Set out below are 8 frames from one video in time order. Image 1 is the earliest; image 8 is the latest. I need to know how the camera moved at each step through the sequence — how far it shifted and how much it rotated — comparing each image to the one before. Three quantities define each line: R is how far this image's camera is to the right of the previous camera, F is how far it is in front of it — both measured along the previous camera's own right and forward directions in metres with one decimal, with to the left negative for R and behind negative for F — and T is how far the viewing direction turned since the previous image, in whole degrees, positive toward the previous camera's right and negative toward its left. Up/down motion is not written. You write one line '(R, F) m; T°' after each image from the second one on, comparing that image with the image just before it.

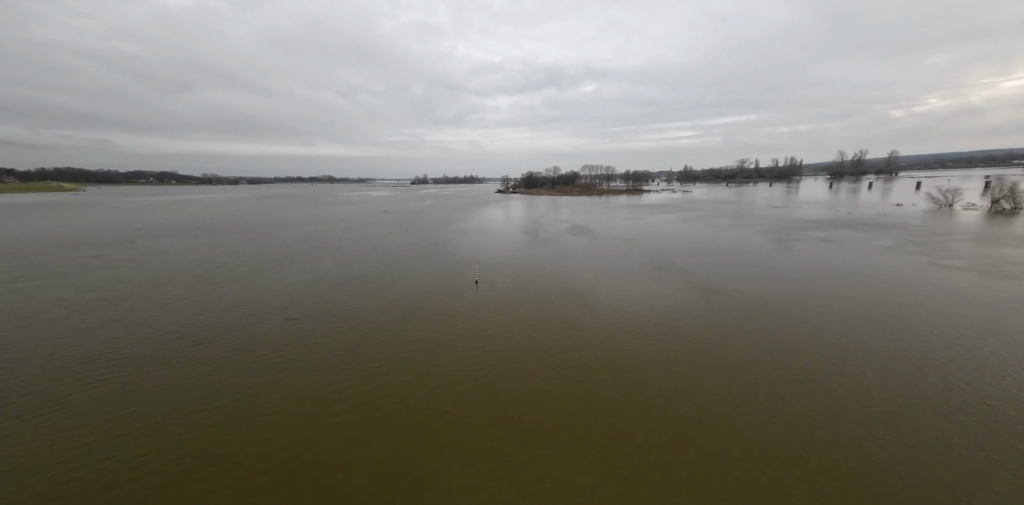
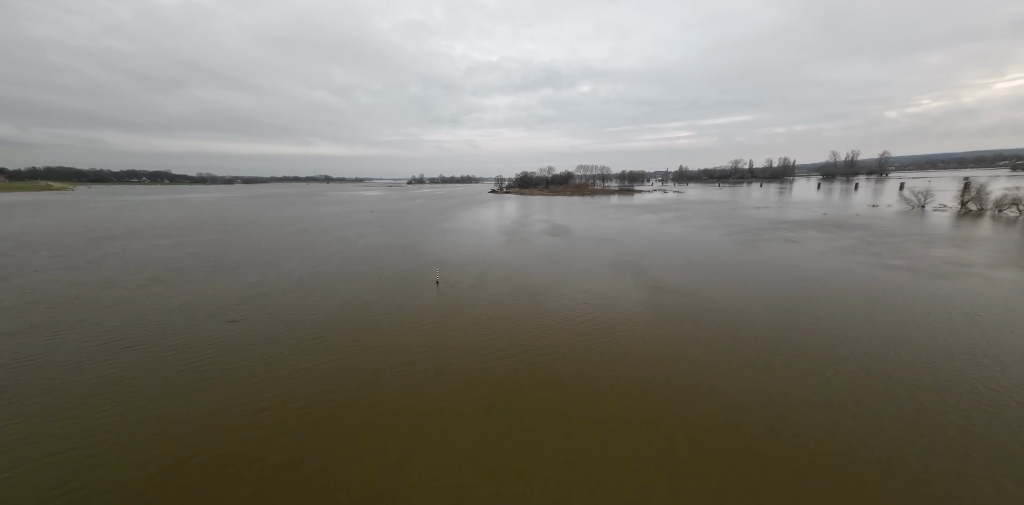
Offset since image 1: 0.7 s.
(+1.0, -0.3) m; 0°
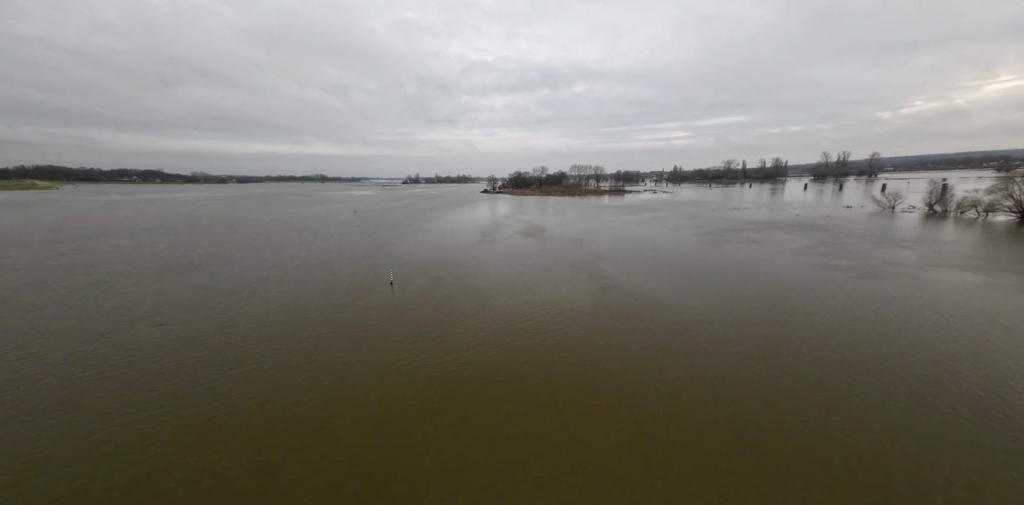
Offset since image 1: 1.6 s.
(+1.2, -0.2) m; 0°
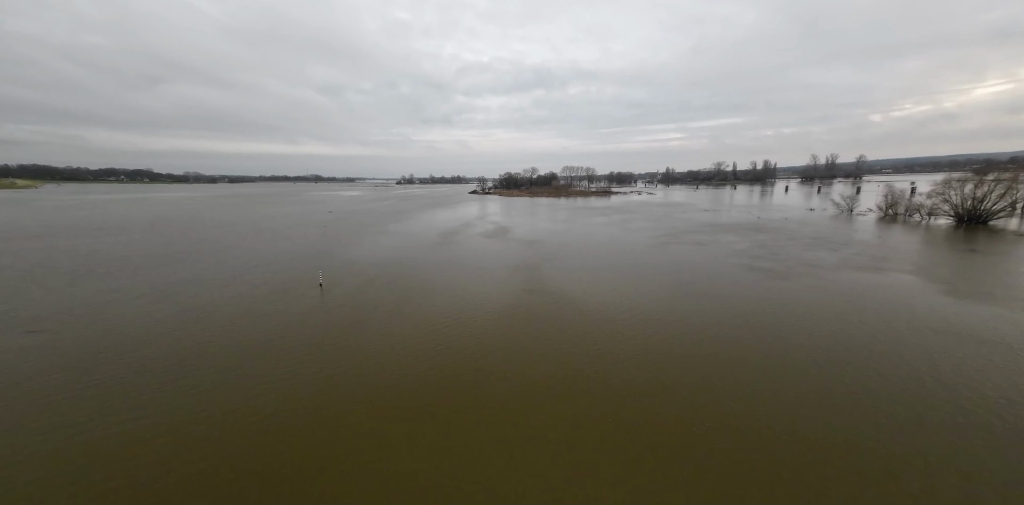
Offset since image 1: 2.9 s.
(+1.8, -0.2) m; +1°
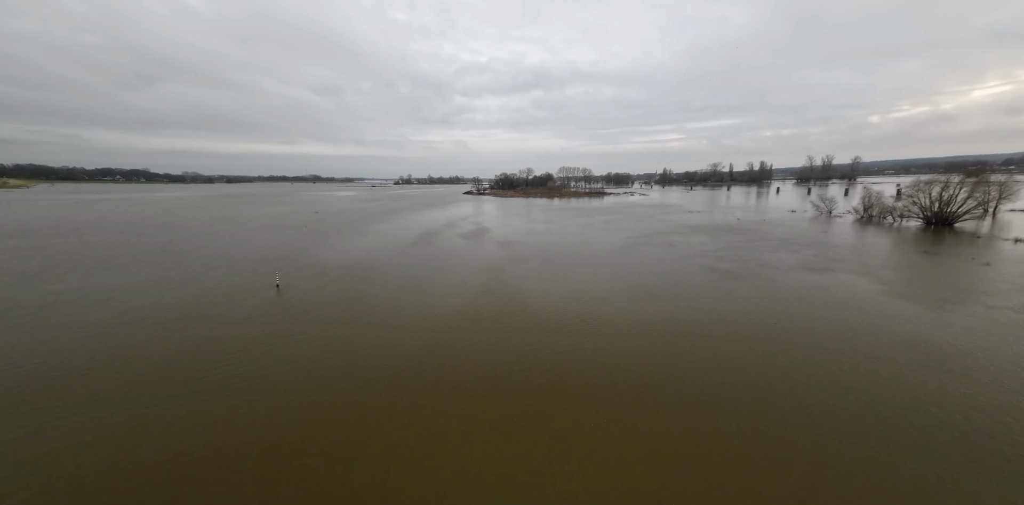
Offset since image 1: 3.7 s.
(+1.1, -0.1) m; 0°
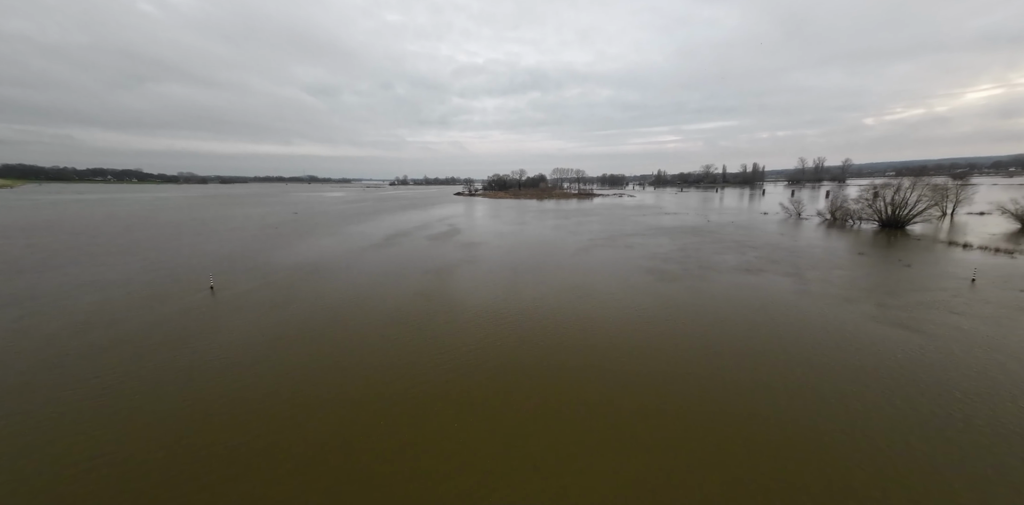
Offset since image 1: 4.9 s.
(+1.6, 0.0) m; 0°
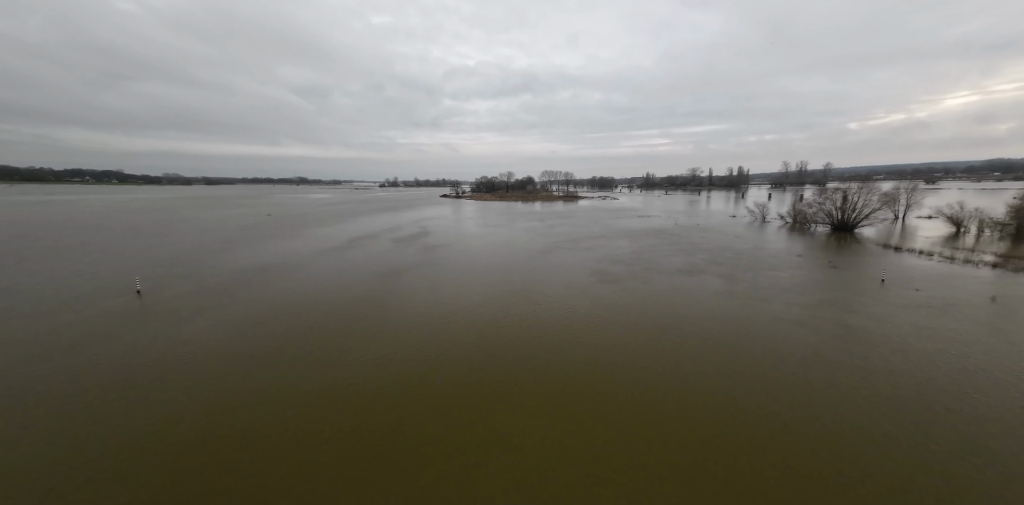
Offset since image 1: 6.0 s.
(+1.3, +0.1) m; +1°
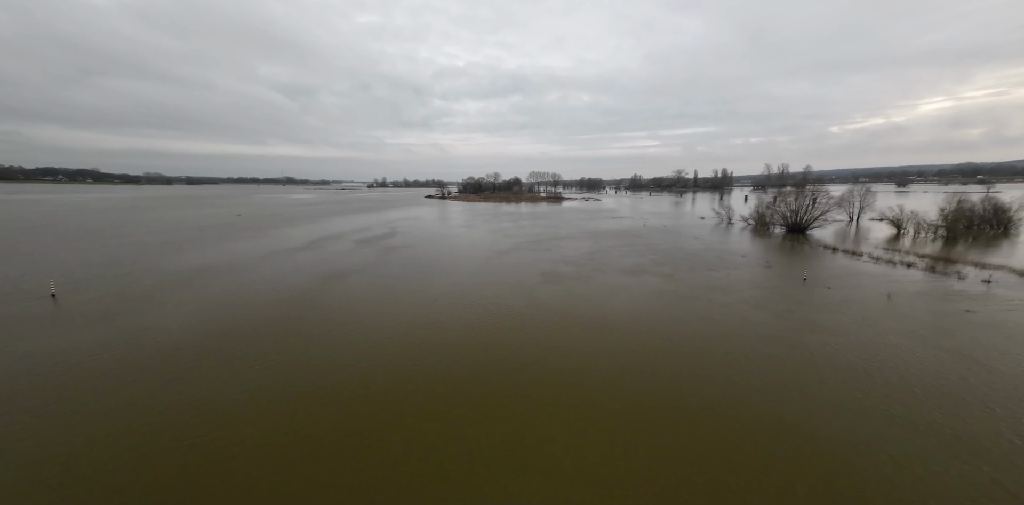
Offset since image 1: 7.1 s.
(+1.2, +0.2) m; +1°
